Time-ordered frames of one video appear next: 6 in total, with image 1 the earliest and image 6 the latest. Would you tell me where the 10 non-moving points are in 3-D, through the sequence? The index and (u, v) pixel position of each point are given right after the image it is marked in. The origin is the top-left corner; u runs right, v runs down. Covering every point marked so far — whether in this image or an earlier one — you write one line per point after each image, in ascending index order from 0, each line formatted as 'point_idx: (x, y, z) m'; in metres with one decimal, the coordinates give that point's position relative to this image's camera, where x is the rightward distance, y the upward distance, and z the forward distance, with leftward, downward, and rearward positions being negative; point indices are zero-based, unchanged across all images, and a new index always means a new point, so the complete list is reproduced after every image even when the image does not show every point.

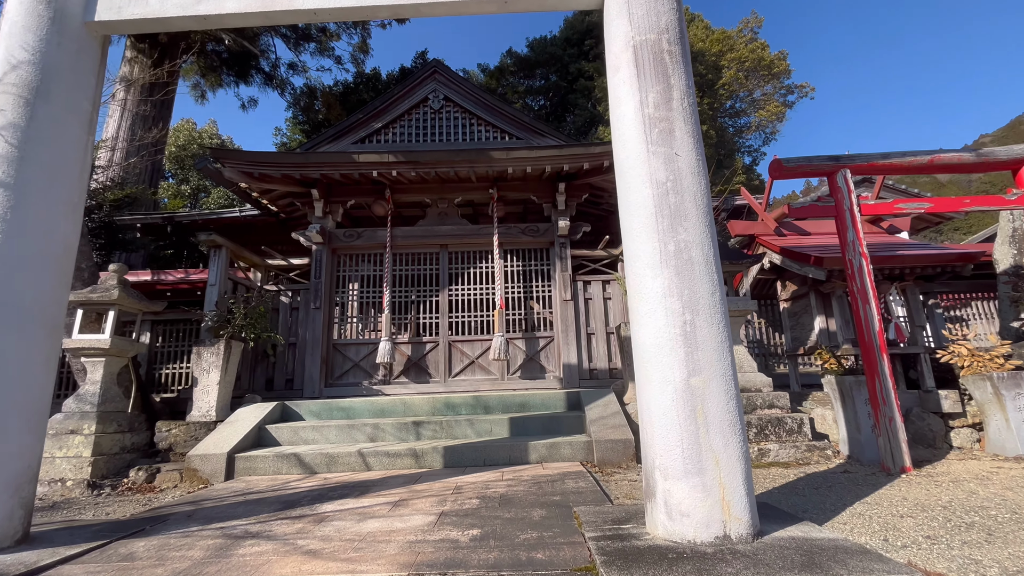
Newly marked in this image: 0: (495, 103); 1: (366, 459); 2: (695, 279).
0: (-0.3, +3.1, +7.6) m
1: (-1.5, -1.8, +4.7) m
2: (+1.0, 0.0, +2.4) m
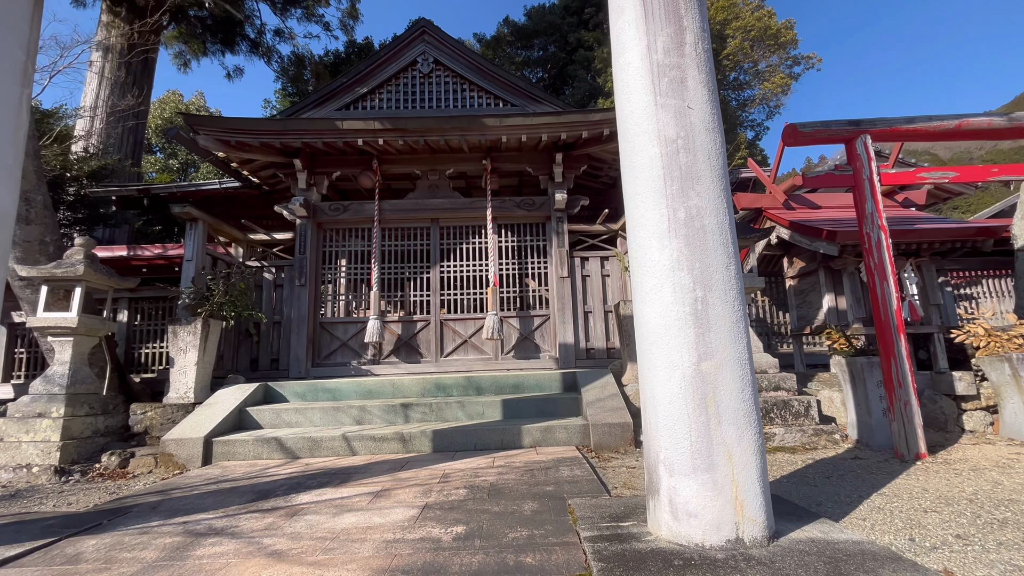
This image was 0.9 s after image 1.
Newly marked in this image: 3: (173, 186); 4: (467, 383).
0: (-0.4, +3.5, +7.2) m
1: (-1.6, -1.5, +4.4) m
2: (+0.9, +0.2, +2.1) m
3: (-5.5, +1.6, +7.4) m
4: (-0.5, -1.1, +5.5) m
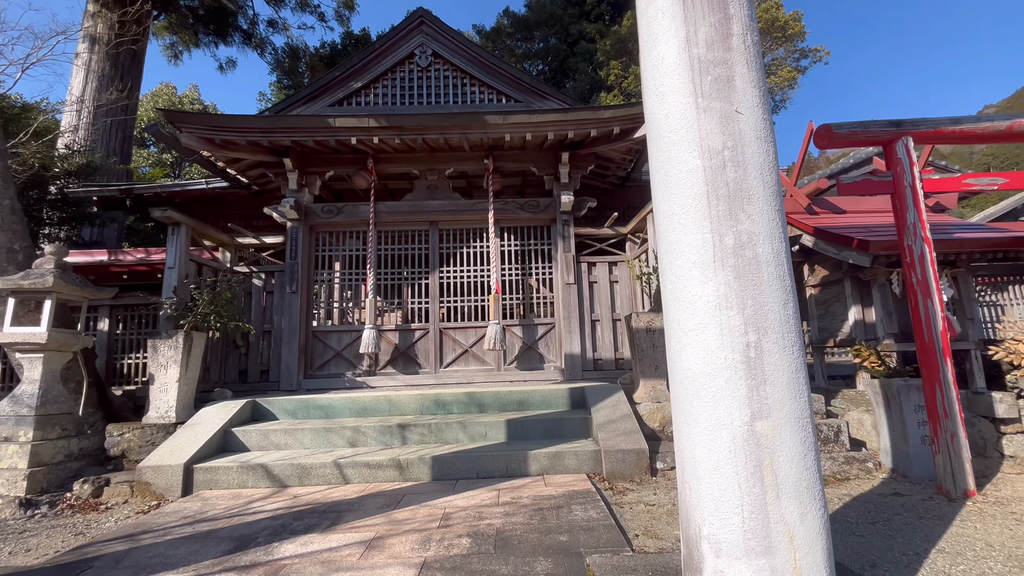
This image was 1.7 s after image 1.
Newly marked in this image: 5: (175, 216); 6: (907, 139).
0: (-0.3, +3.4, +6.8) m
1: (-1.5, -1.6, +4.1) m
2: (+1.0, 0.0, +1.8) m
3: (-5.4, +1.6, +7.0) m
4: (-0.5, -1.3, +5.1) m
5: (-4.0, +0.9, +5.4) m
6: (+3.2, +1.2, +3.7) m
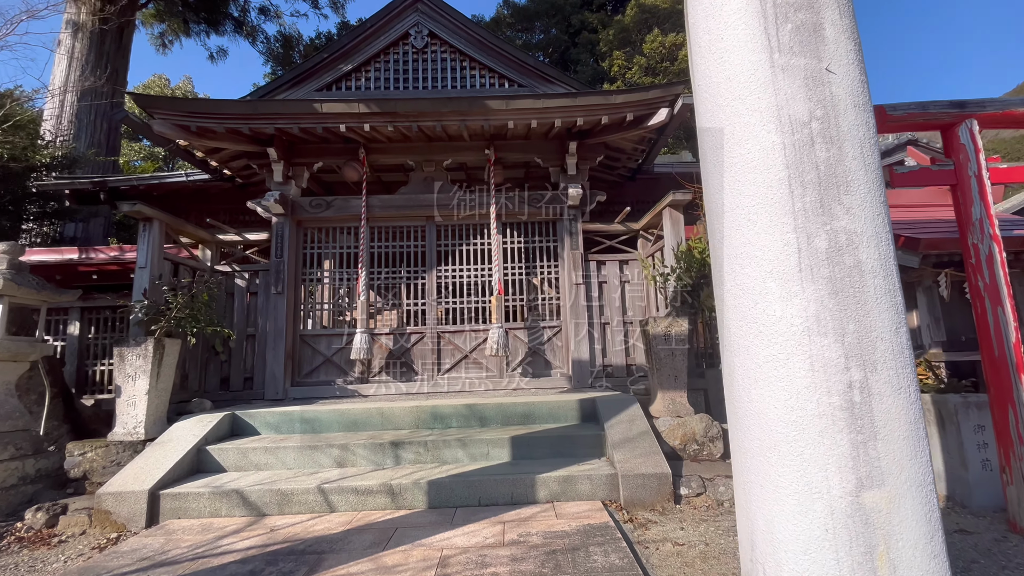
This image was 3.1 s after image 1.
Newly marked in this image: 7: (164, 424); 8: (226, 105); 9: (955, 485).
0: (-0.3, +3.4, +6.3) m
1: (-1.5, -1.7, +3.7) m
2: (+1.0, -0.1, +1.3) m
3: (-5.4, +1.6, +6.5) m
4: (-0.4, -1.3, +4.7) m
5: (-4.0, +0.8, +4.9) m
6: (+3.2, +1.2, +3.2) m
7: (-3.5, -1.4, +4.6) m
8: (-3.2, +2.1, +5.2) m
9: (+3.3, -1.5, +3.4) m
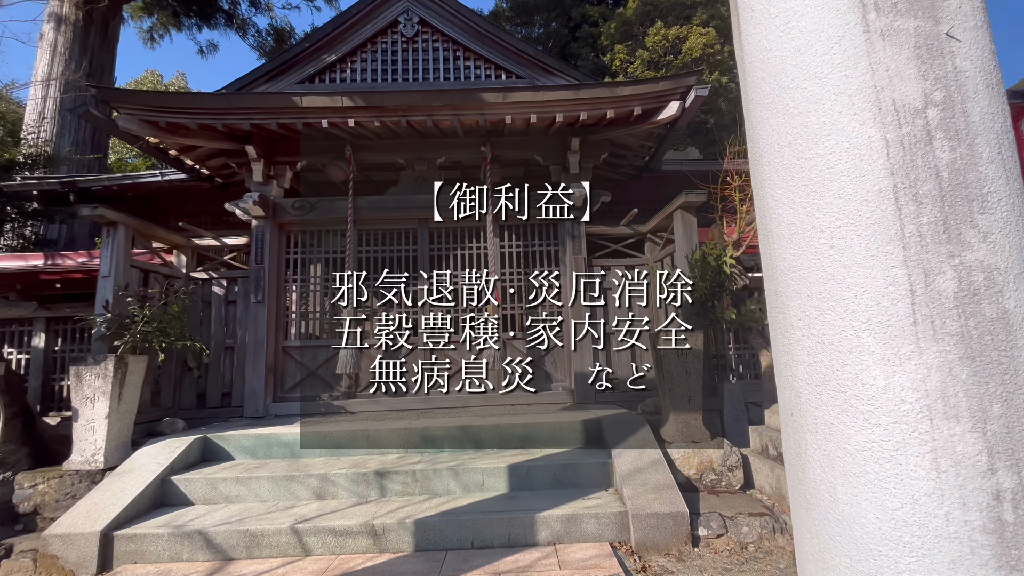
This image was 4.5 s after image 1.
0: (-0.3, +3.3, +5.8) m
1: (-1.5, -1.8, +3.3) m
2: (+1.0, -0.2, +0.9) m
3: (-5.4, +1.5, +6.1) m
4: (-0.5, -1.4, +4.3) m
5: (-4.0, +0.7, +4.5) m
6: (+3.2, +1.1, +2.8) m
7: (-3.5, -1.5, +4.1) m
8: (-3.2, +2.0, +4.7) m
9: (+3.3, -1.6, +3.0) m
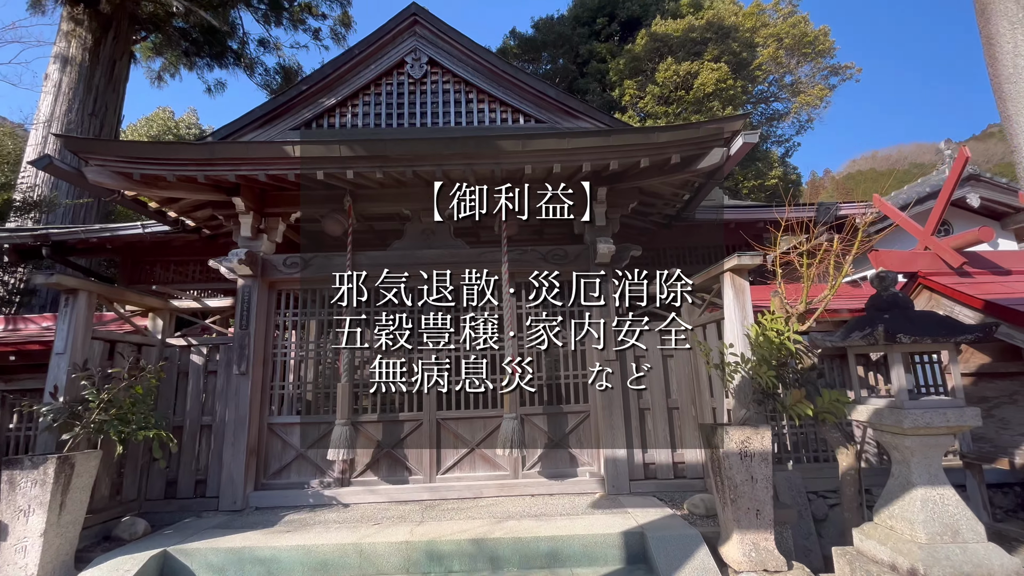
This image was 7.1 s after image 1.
0: (-0.1, +2.6, +5.3) m
1: (-1.3, -2.4, +2.5) m
2: (+1.1, -0.6, +0.2) m
3: (-5.2, +0.7, +5.5) m
4: (-0.3, -2.0, +3.5) m
5: (-3.8, +0.1, +3.9) m
6: (+3.4, +0.5, +2.1) m
7: (-3.3, -2.1, +3.4) m
8: (-3.1, +1.3, +4.2) m
9: (+3.4, -2.1, +2.1) m
